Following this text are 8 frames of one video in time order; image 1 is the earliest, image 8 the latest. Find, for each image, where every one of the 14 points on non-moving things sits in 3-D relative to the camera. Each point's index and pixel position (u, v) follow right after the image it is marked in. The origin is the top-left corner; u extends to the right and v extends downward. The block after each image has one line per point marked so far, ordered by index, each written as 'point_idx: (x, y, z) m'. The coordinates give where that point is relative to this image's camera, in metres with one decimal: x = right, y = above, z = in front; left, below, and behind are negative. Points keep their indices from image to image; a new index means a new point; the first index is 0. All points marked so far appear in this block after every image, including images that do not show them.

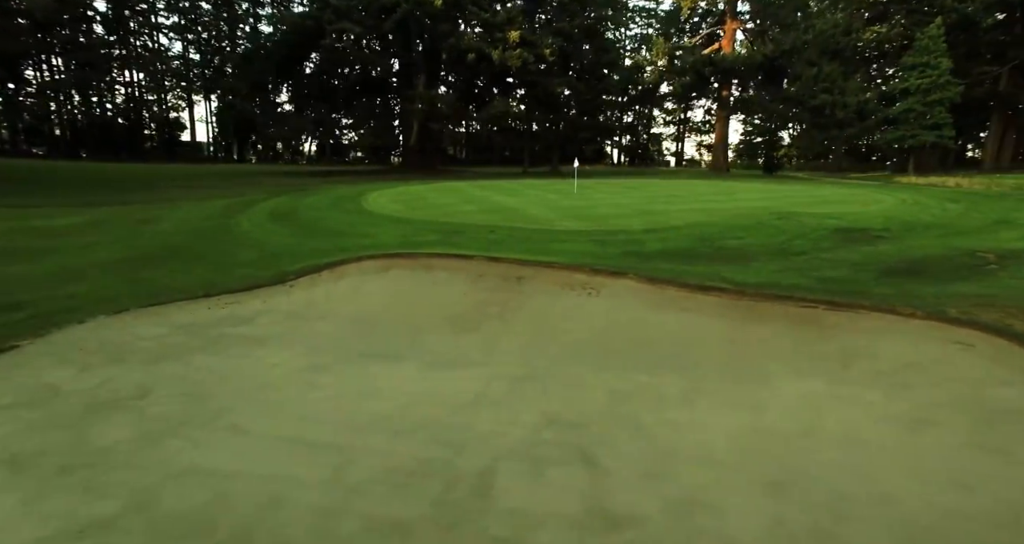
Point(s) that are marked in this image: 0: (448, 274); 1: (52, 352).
0: (-0.7, 0.0, +6.2) m
1: (-3.7, -0.7, +4.4) m
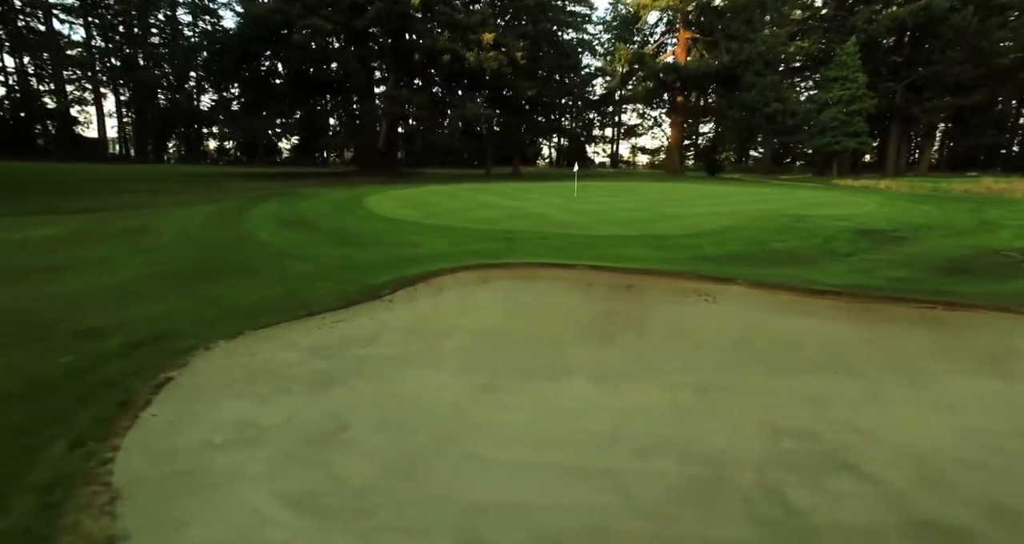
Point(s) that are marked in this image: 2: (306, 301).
0: (+0.5, -0.2, +6.2) m
1: (-2.2, -0.8, +4.0) m
2: (-2.2, -0.3, +6.0) m
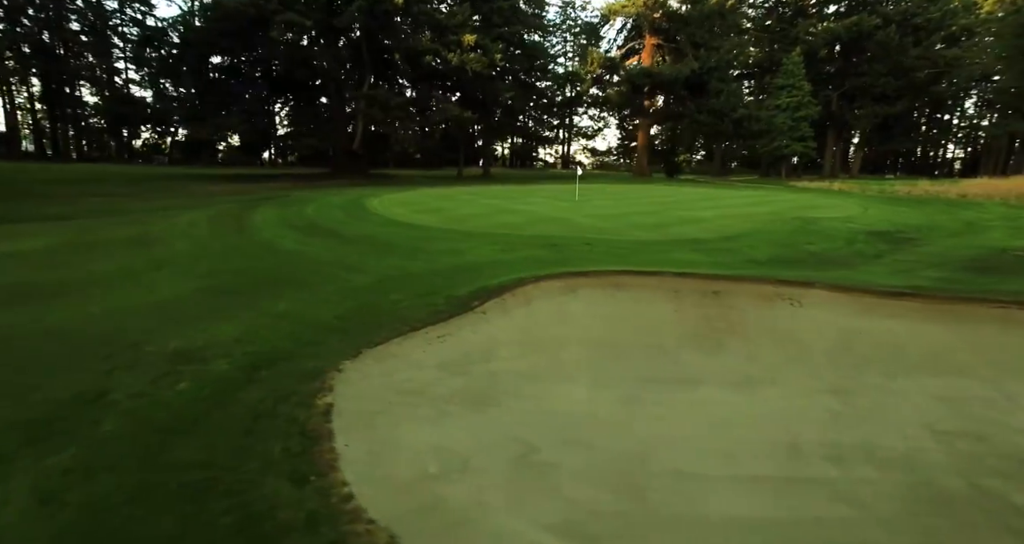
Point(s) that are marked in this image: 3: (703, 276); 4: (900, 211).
0: (+1.6, -0.2, +6.2) m
1: (-1.0, -1.0, +3.8) m
2: (-1.2, -0.4, +5.8) m
3: (+2.3, -0.1, +6.5) m
4: (+10.1, +1.6, +14.0) m
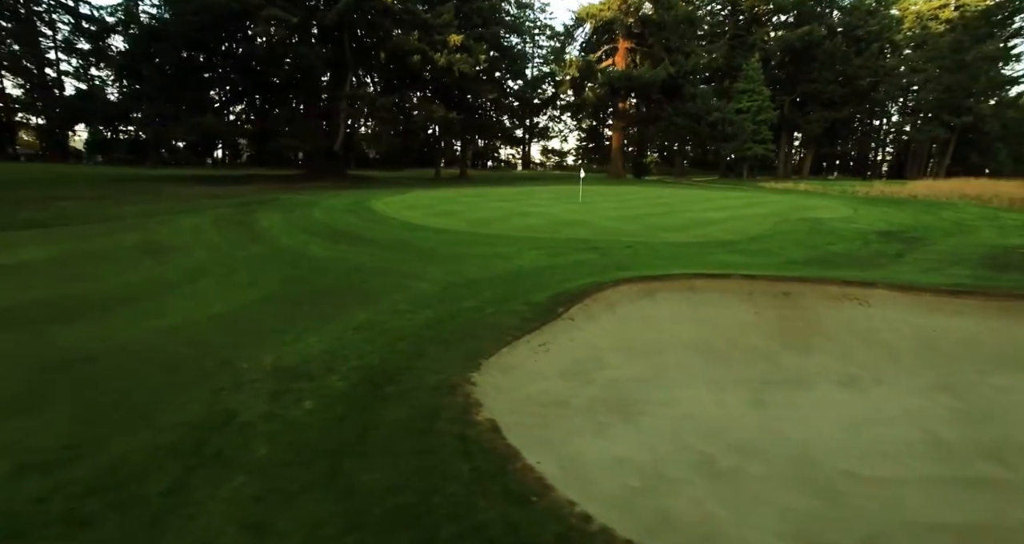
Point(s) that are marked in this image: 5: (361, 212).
0: (+2.4, -0.3, +6.3) m
1: (+0.1, -1.0, +3.6) m
2: (-0.3, -0.5, +5.6) m
3: (+3.2, -0.1, +6.6) m
4: (+10.2, +1.7, +14.8) m
5: (-3.4, +1.4, +12.5) m
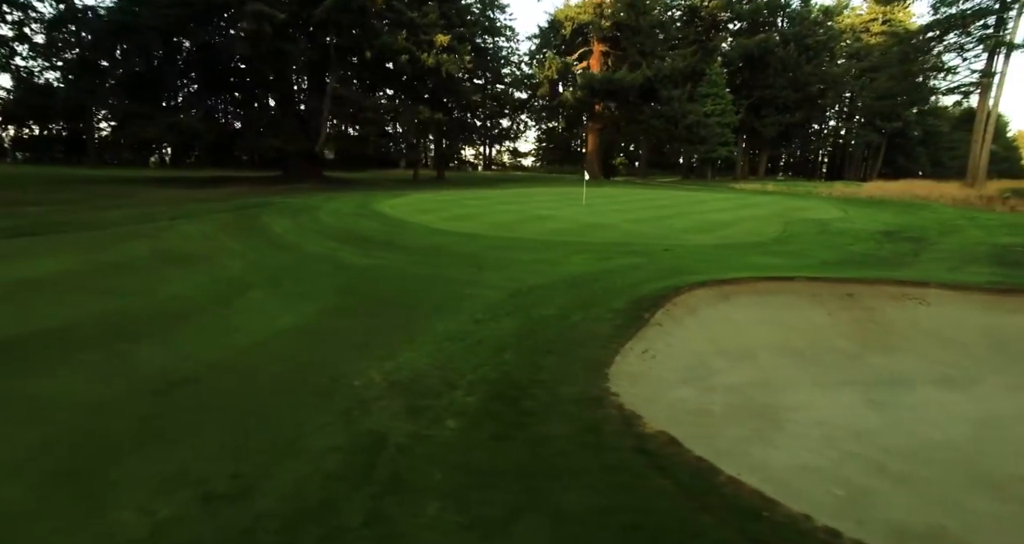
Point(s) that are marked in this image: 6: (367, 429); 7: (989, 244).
0: (+3.3, -0.3, +6.4) m
1: (+1.2, -1.1, +3.6) m
2: (+0.7, -0.6, +5.5) m
3: (+4.0, -0.1, +6.8) m
4: (+10.3, +1.7, +15.5) m
5: (-3.1, +1.2, +12.1) m
6: (-1.0, -1.1, +3.7) m
7: (+9.6, +0.6, +10.8) m
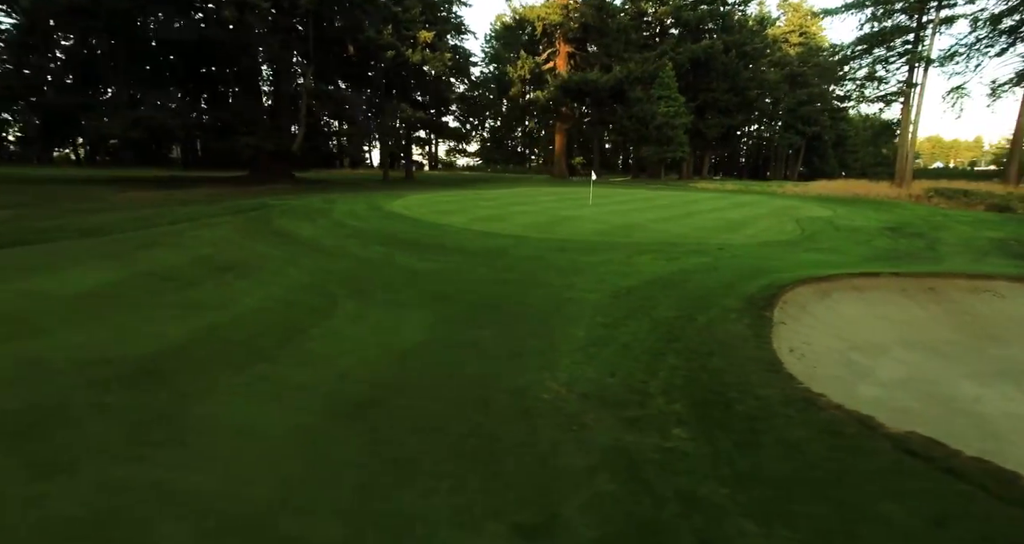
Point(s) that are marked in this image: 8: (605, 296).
0: (+4.5, -0.3, +6.7) m
1: (+2.8, -1.1, +3.6) m
2: (+2.0, -0.6, +5.5) m
3: (+5.2, 0.0, +7.2) m
4: (+10.5, +1.9, +16.5) m
5: (-2.5, +1.2, +11.6) m
6: (+0.6, -1.1, +3.4) m
7: (+10.3, +0.7, +11.8) m
8: (+1.1, -0.3, +6.5) m
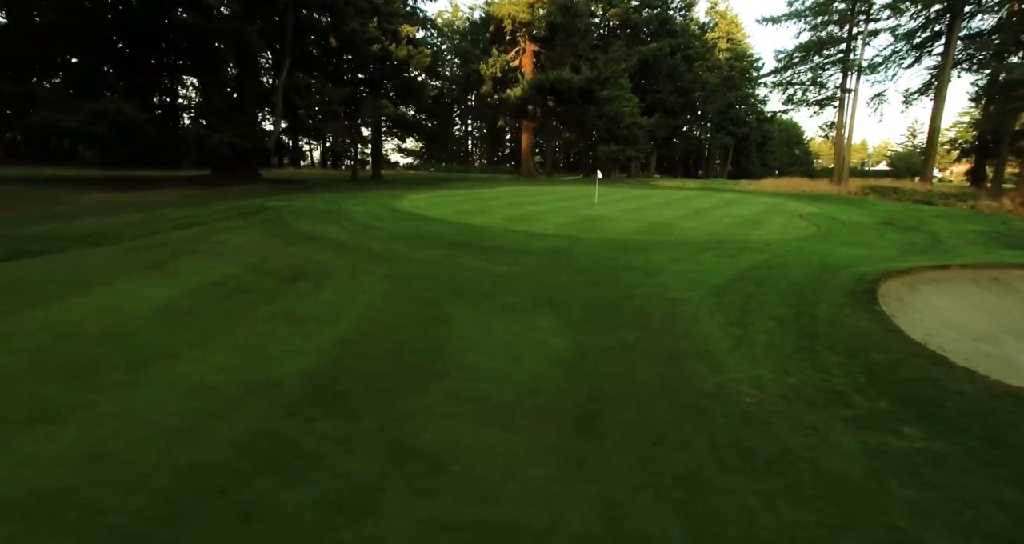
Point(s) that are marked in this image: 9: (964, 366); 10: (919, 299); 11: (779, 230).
0: (+5.7, -0.2, +7.0) m
1: (+4.3, -1.0, +3.7) m
2: (+3.3, -0.5, +5.5) m
3: (+6.3, +0.1, +7.5) m
4: (+10.4, +2.1, +17.4) m
5: (-1.9, +1.1, +11.1) m
6: (+2.2, -1.1, +3.3) m
7: (+10.8, +1.0, +12.7) m
8: (+2.3, -0.3, +6.4) m
9: (+3.8, -0.8, +4.6) m
10: (+4.7, -0.3, +6.4) m
11: (+5.6, +0.9, +11.3) m
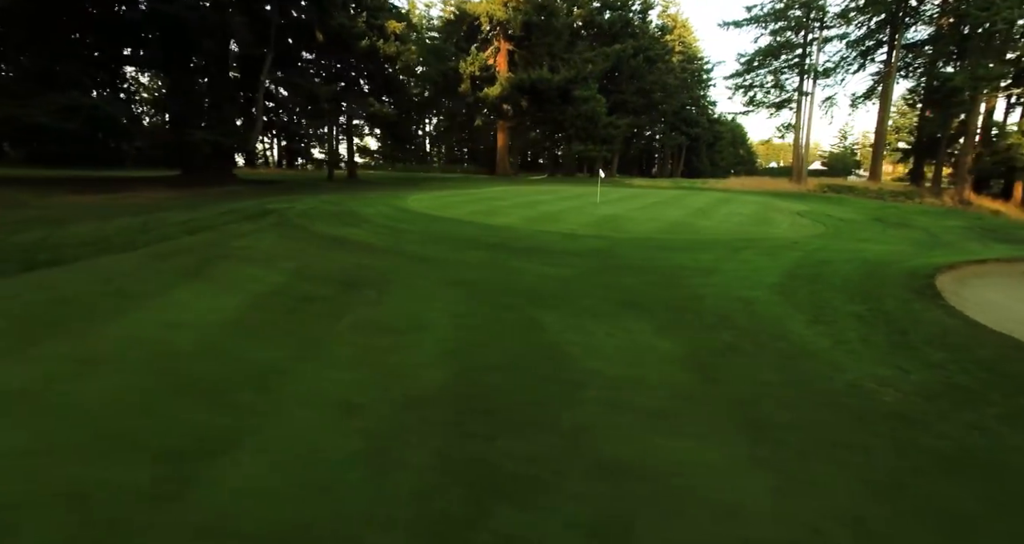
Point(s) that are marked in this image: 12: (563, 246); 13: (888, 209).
0: (+6.4, -0.1, +7.2) m
1: (+5.4, -0.9, +3.9) m
2: (+4.2, -0.5, +5.6) m
3: (+7.0, +0.2, +7.8) m
4: (+10.3, +2.3, +18.0) m
5: (-1.4, +1.0, +10.7) m
6: (+3.2, -1.1, +3.3) m
7: (+11.1, +1.1, +13.3) m
8: (+3.1, -0.2, +6.4) m
9: (+4.7, -0.7, +4.7) m
10: (+5.5, -0.2, +6.6) m
11: (+5.9, +0.9, +11.5) m
12: (+0.7, +0.4, +8.5) m
13: (+11.9, +2.0, +17.1) m
